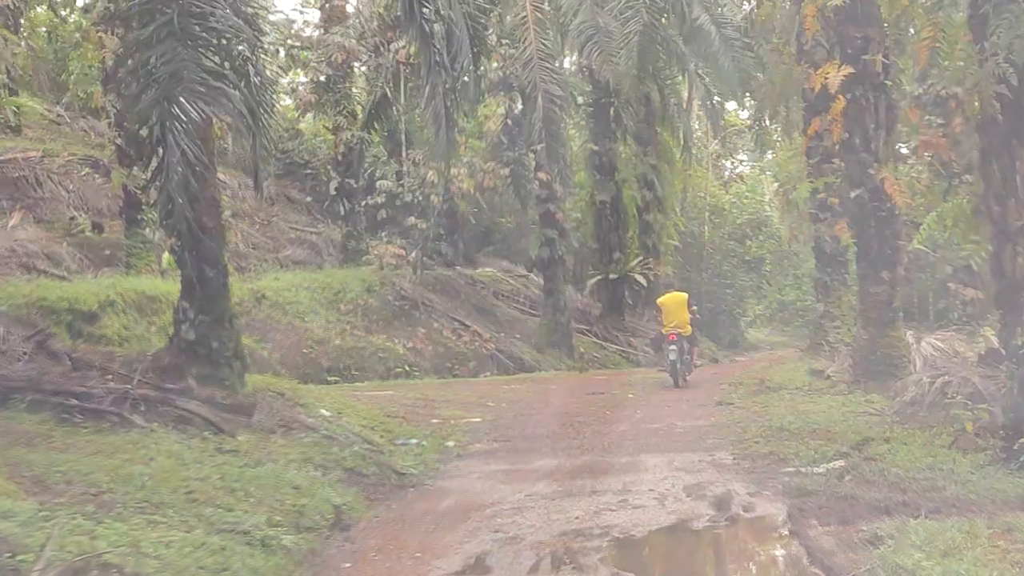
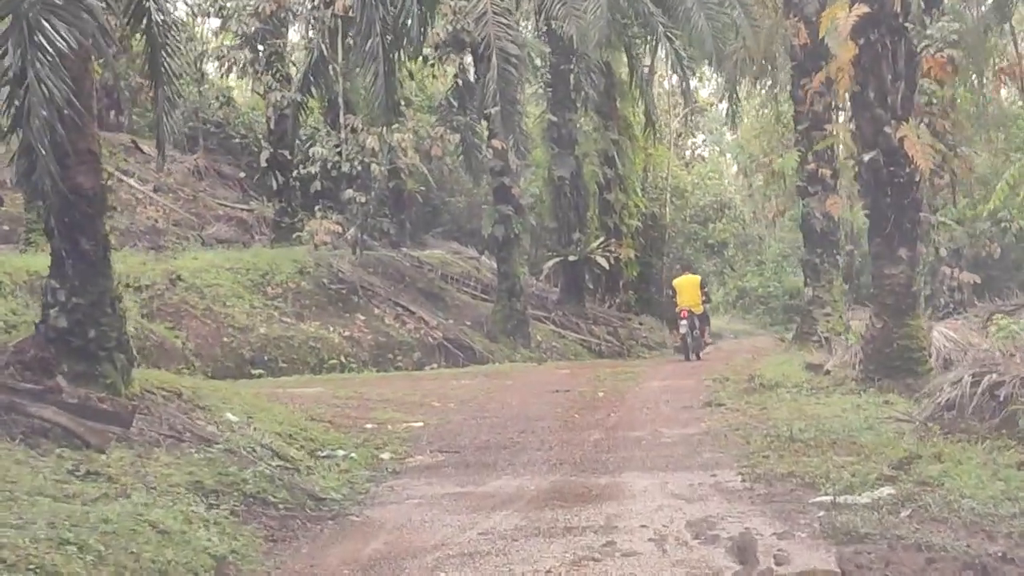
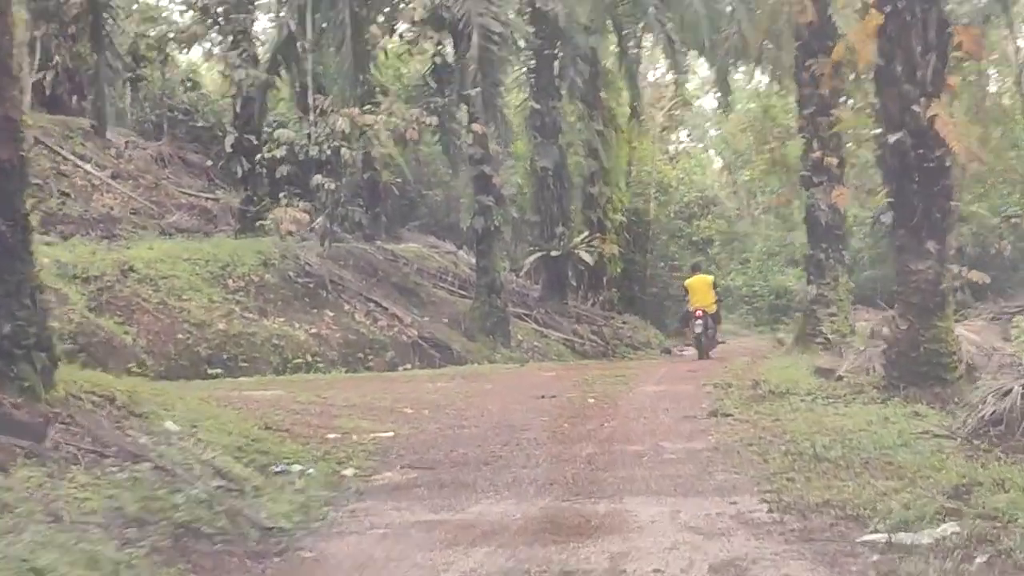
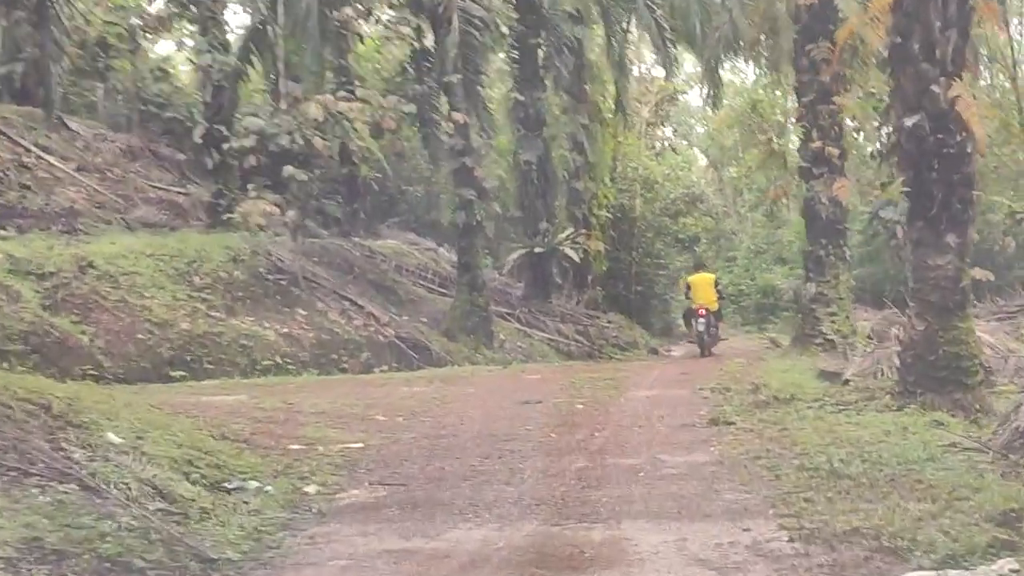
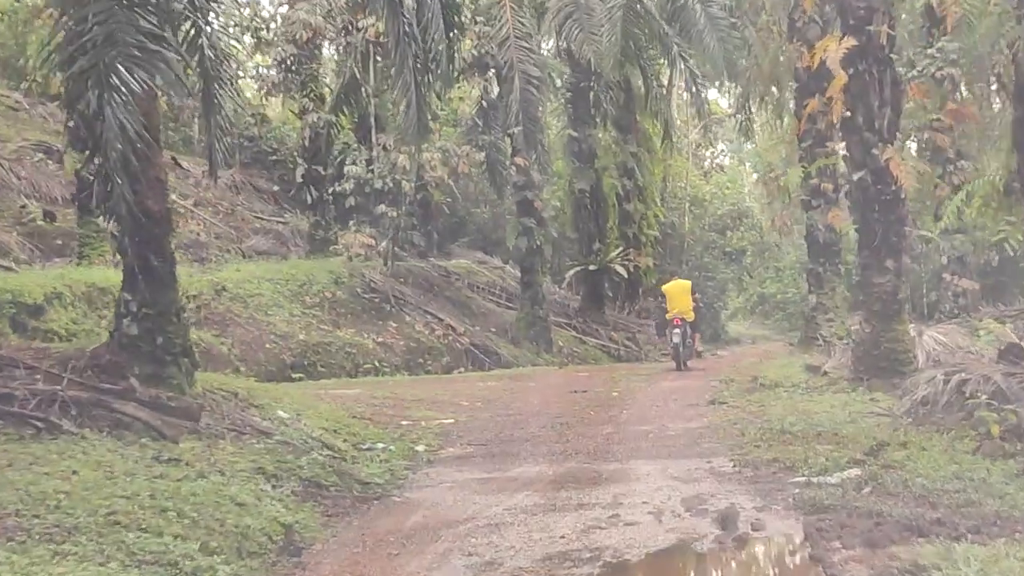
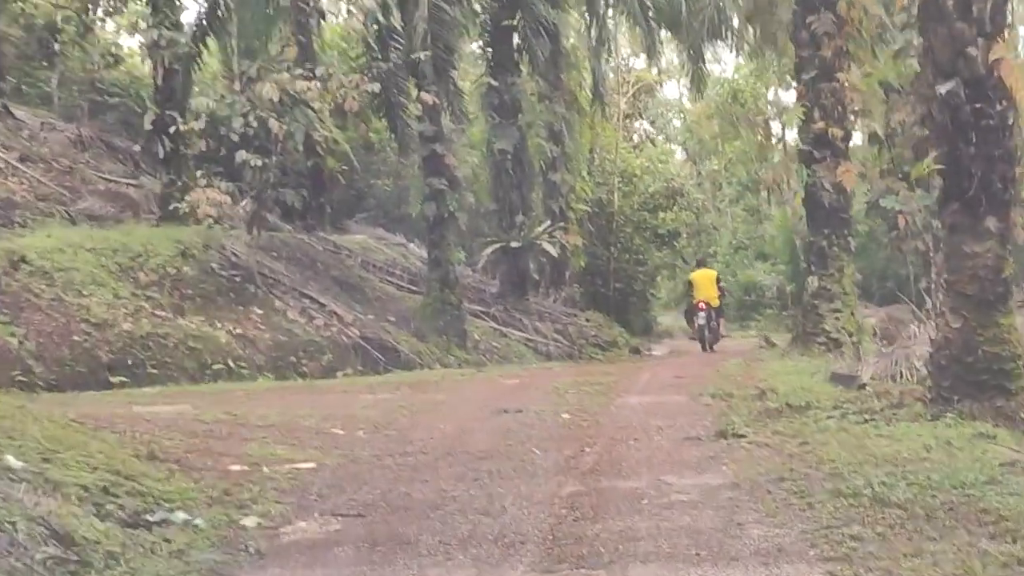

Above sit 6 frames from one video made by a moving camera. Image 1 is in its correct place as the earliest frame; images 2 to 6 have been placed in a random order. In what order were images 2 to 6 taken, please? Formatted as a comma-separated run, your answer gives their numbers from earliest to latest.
5, 2, 3, 4, 6
